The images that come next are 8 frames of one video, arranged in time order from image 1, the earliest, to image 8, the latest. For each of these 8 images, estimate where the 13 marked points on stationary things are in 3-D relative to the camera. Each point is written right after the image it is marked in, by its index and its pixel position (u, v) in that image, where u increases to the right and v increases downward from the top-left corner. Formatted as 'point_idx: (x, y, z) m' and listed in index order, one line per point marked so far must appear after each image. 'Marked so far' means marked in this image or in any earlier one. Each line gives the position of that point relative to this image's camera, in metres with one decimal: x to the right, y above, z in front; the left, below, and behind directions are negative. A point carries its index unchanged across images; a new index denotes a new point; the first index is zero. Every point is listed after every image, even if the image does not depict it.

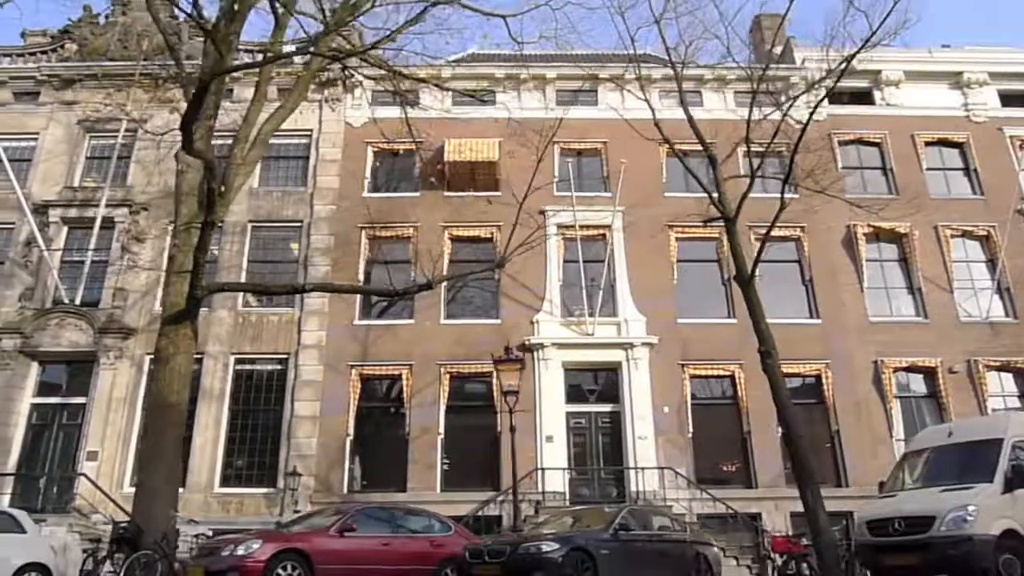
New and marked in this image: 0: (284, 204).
0: (-5.4, +2.0, +19.9) m
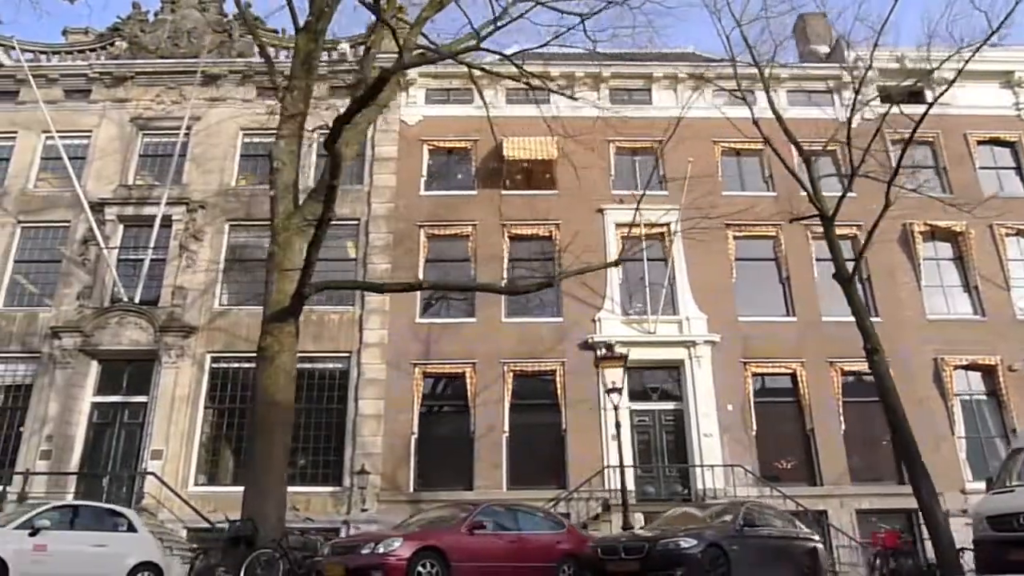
0: (-4.0, +2.0, +19.9) m
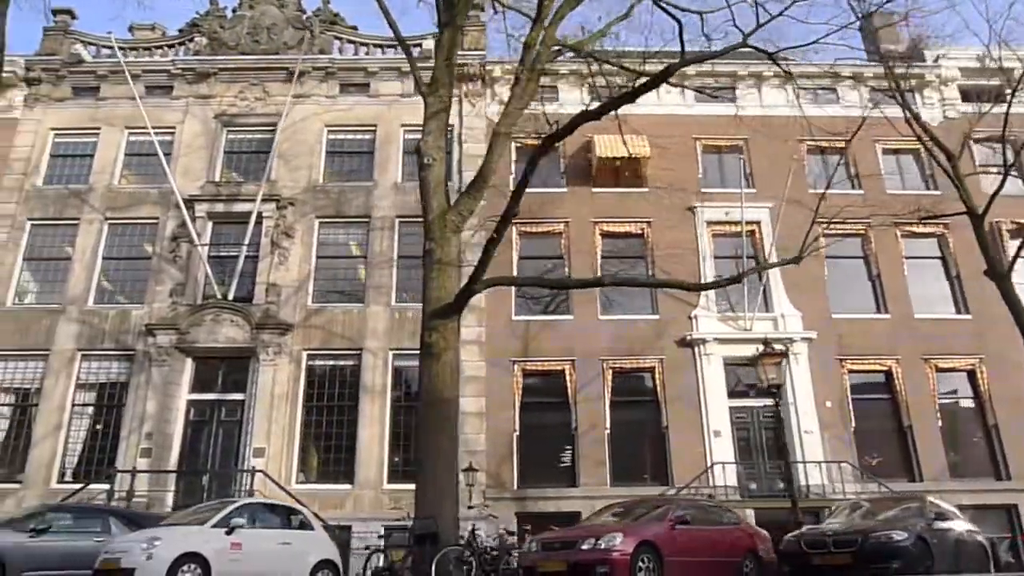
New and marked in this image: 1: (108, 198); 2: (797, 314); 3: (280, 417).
0: (-1.9, +2.1, +19.8) m
1: (-9.6, +2.2, +20.0) m
2: (+6.3, -0.6, +18.7) m
3: (-4.9, -2.7, +17.8) m
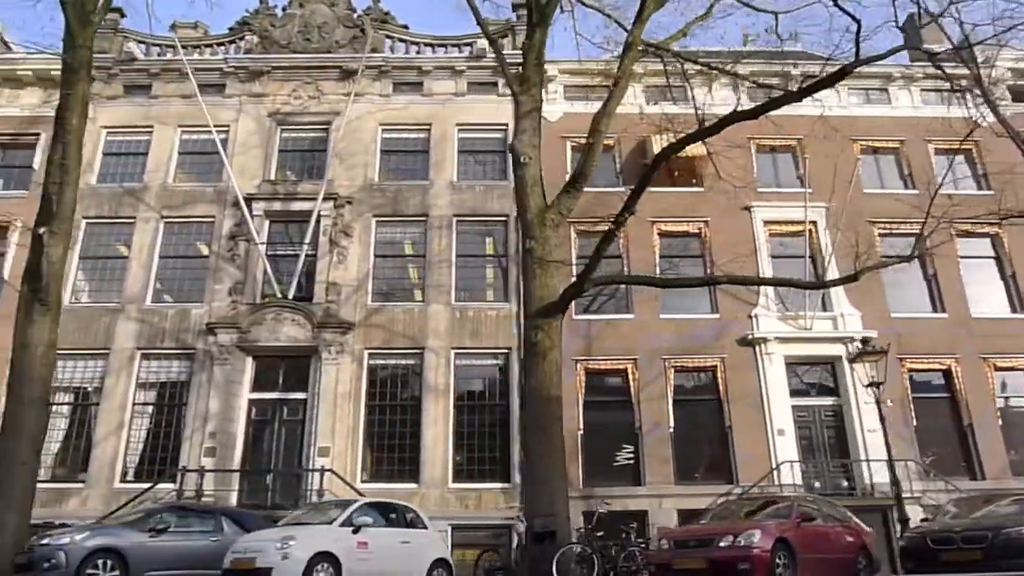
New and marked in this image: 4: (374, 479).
0: (-0.5, +2.1, +19.9) m
1: (-8.3, +2.2, +19.9) m
2: (+7.7, -0.6, +18.8) m
3: (-3.6, -2.7, +17.8) m
4: (-2.9, -4.0, +17.6) m
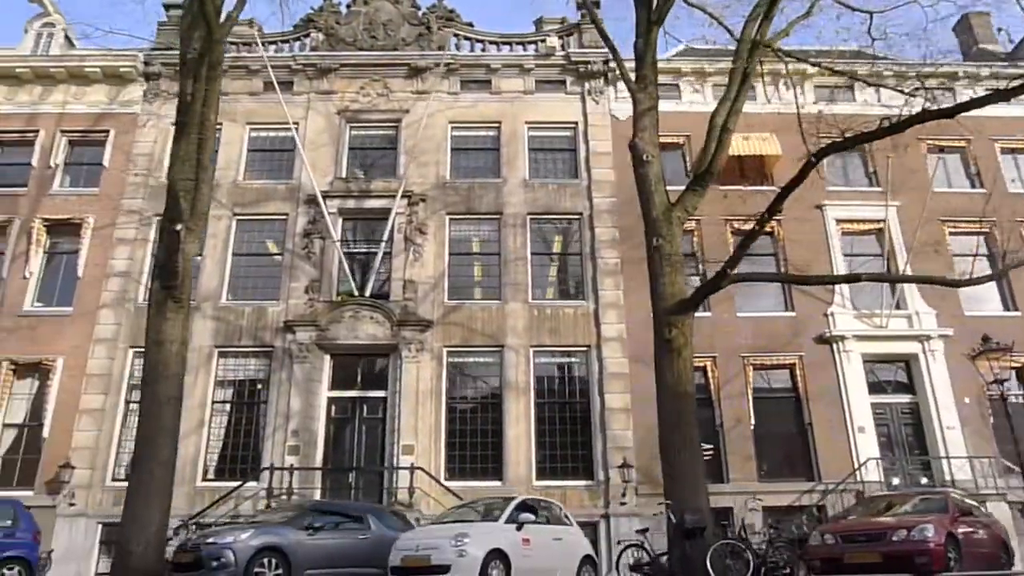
0: (+1.2, +2.2, +19.9) m
1: (-6.5, +2.2, +19.8) m
2: (+9.4, -0.5, +18.9) m
3: (-1.8, -2.7, +17.8) m
4: (-1.1, -4.0, +17.6) m
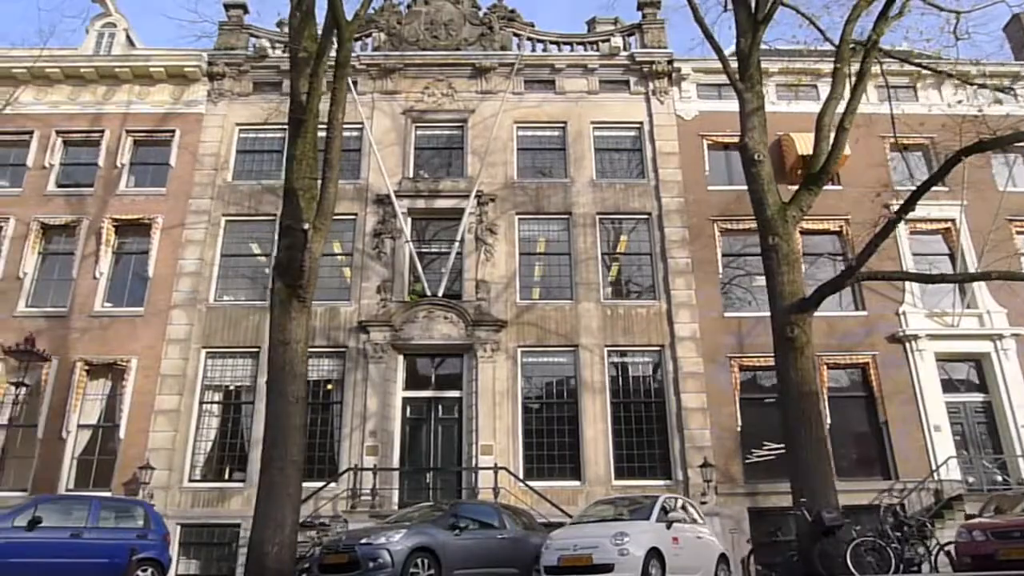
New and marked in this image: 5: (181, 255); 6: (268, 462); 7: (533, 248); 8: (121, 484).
0: (+2.8, +2.2, +19.9) m
1: (-4.9, +2.2, +19.8) m
2: (+11.1, -0.5, +19.0) m
3: (-0.2, -2.7, +17.8) m
4: (+0.5, -4.0, +17.6) m
5: (-7.6, +0.8, +19.2) m
6: (-3.1, -2.2, +10.7) m
7: (+0.5, +0.9, +19.5) m
8: (-8.0, -4.0, +17.3) m
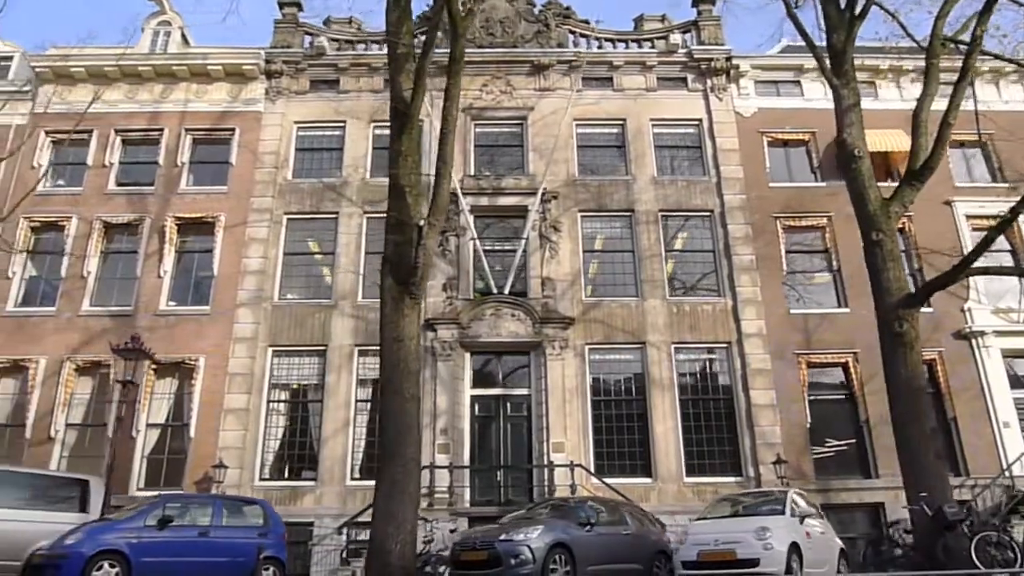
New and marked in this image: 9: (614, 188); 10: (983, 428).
0: (+4.3, +2.3, +19.9) m
1: (-3.4, +2.3, +19.7) m
2: (+12.5, -0.4, +19.0) m
3: (+1.3, -2.6, +17.8) m
4: (+2.0, -3.9, +17.6) m
5: (-6.1, +0.8, +19.1) m
6: (-1.6, -2.2, +10.7) m
7: (+2.0, +1.0, +19.5) m
8: (-6.6, -4.0, +17.2) m
9: (+2.4, +2.4, +19.9) m
10: (+10.0, -3.0, +17.9) m
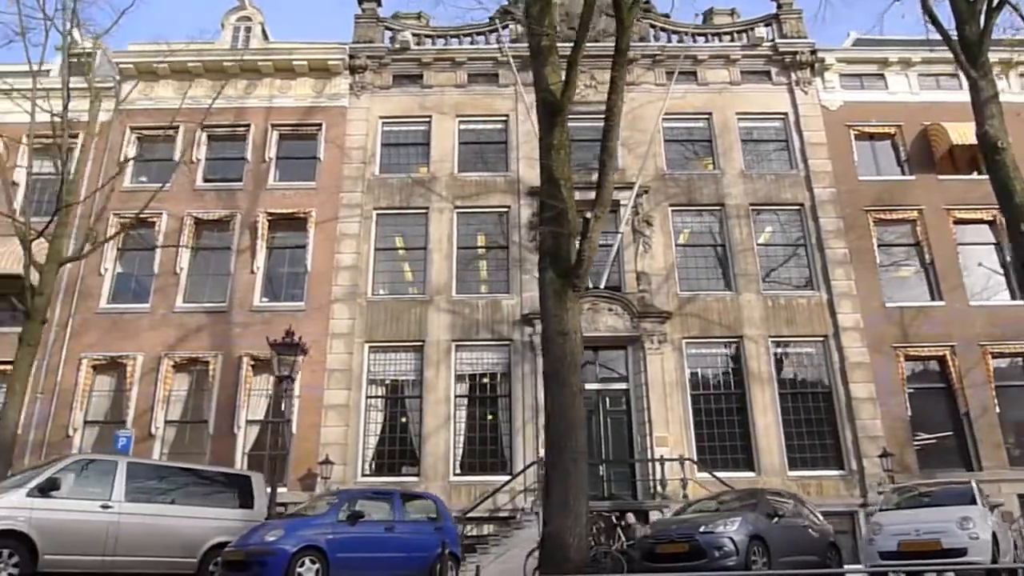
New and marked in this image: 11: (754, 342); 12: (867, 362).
0: (+6.4, +2.4, +19.9) m
1: (-1.3, +2.4, +19.7) m
2: (+14.7, -0.2, +19.0) m
3: (+3.5, -2.5, +17.7) m
4: (+4.1, -3.8, +17.6) m
5: (-4.0, +0.9, +19.1) m
6: (+0.6, -2.1, +10.7) m
7: (+4.1, +1.1, +19.5) m
8: (-4.4, -3.9, +17.2) m
9: (+4.5, +2.5, +19.8) m
10: (+12.2, -2.8, +17.9) m
11: (+5.3, -1.2, +18.4) m
12: (+7.7, -1.6, +18.2) m
